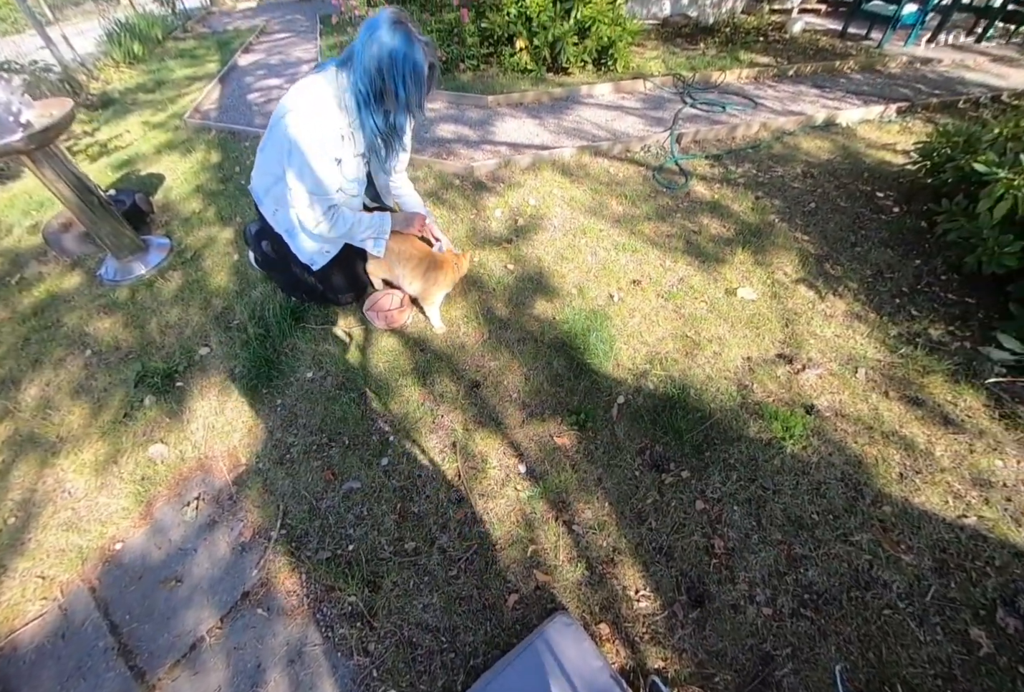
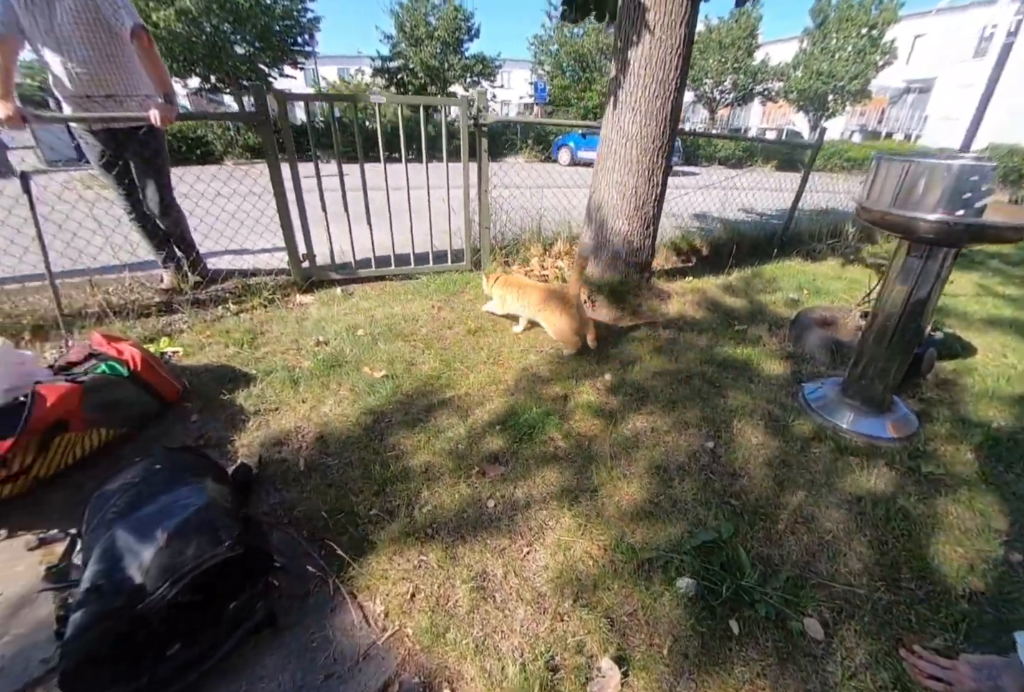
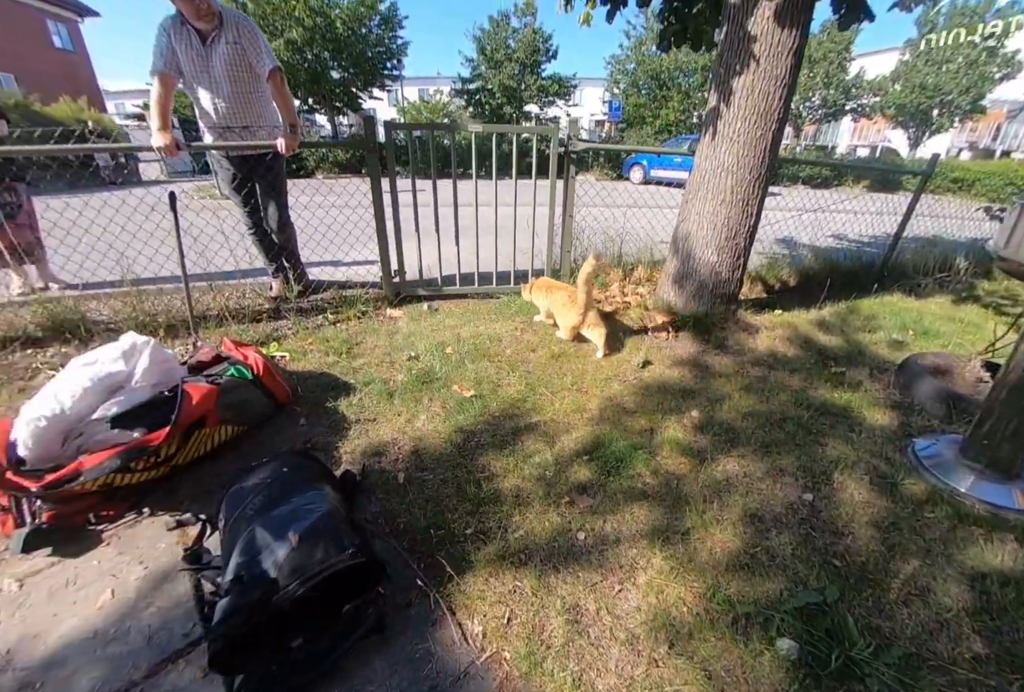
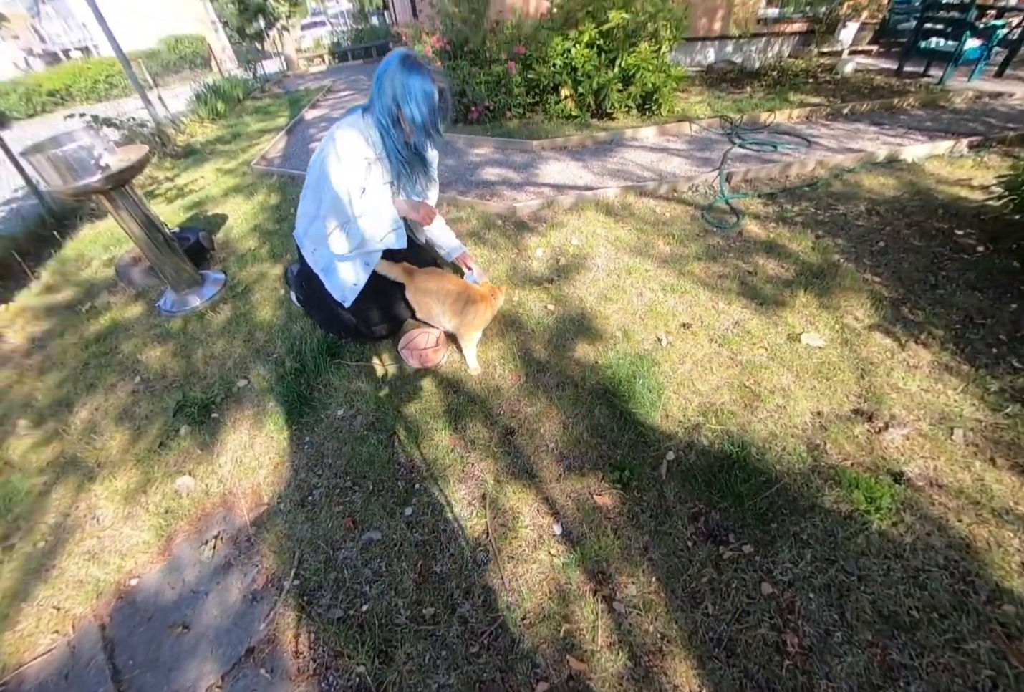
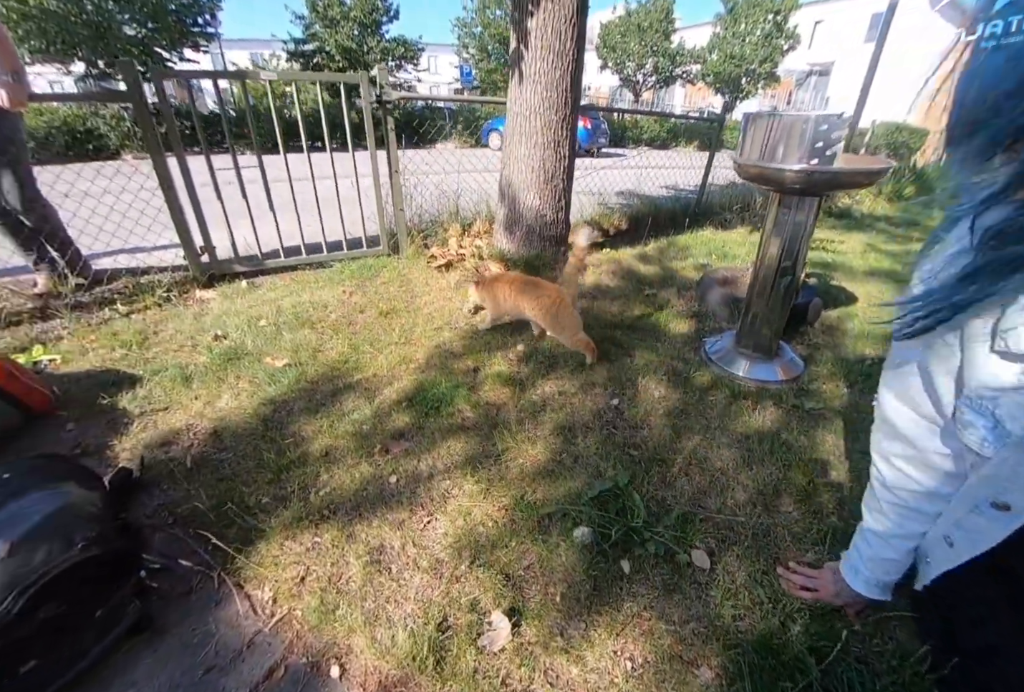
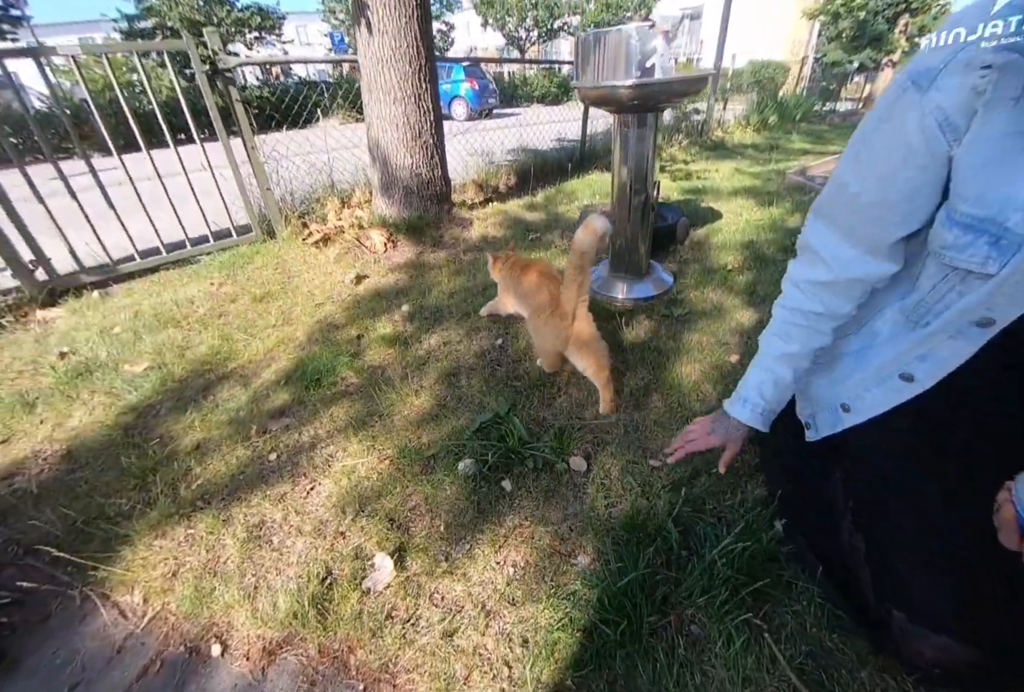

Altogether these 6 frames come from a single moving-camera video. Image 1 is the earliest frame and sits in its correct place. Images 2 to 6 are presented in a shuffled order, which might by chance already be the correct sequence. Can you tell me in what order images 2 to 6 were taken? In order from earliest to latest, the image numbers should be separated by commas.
4, 6, 5, 2, 3
